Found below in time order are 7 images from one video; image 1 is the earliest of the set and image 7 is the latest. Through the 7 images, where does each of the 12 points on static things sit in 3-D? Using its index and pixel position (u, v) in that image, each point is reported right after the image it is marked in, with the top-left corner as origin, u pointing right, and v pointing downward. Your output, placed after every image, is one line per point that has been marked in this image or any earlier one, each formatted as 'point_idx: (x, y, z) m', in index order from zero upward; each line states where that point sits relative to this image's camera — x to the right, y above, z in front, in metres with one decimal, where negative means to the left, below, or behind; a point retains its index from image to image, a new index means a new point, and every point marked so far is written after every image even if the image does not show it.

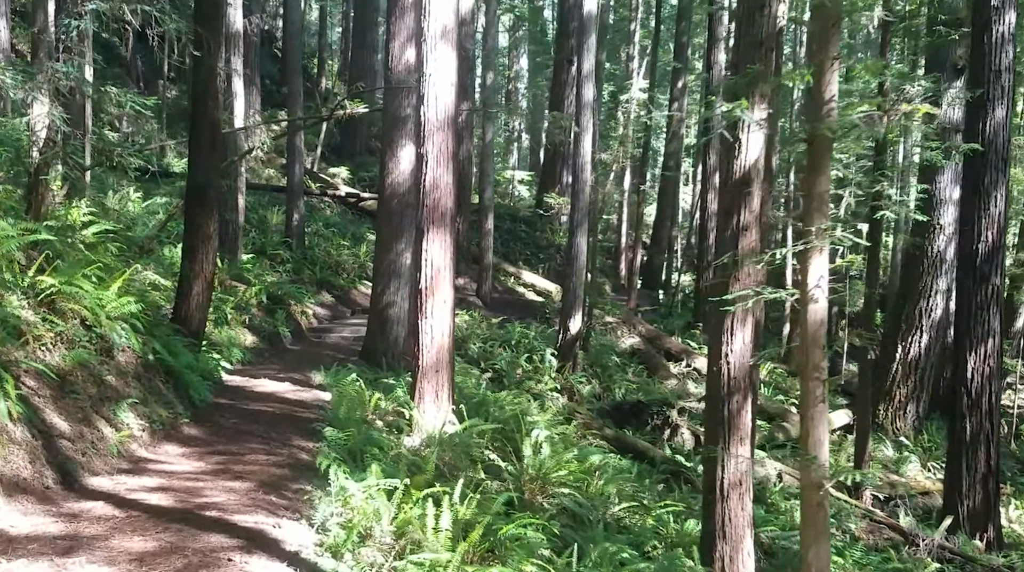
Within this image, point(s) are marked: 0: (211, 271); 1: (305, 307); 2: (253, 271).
0: (-3.5, +0.2, +14.4) m
1: (-3.3, -0.3, +18.8) m
2: (-4.0, +0.2, +18.2) m
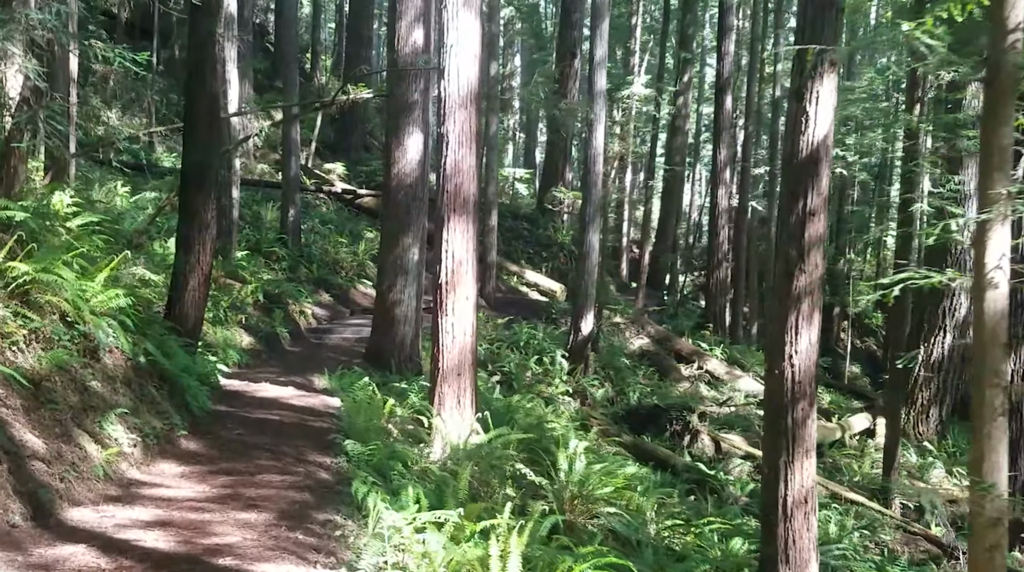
0: (-3.3, +0.3, +13.4) m
1: (-3.1, -0.3, +17.8) m
2: (-3.9, +0.3, +17.2) m
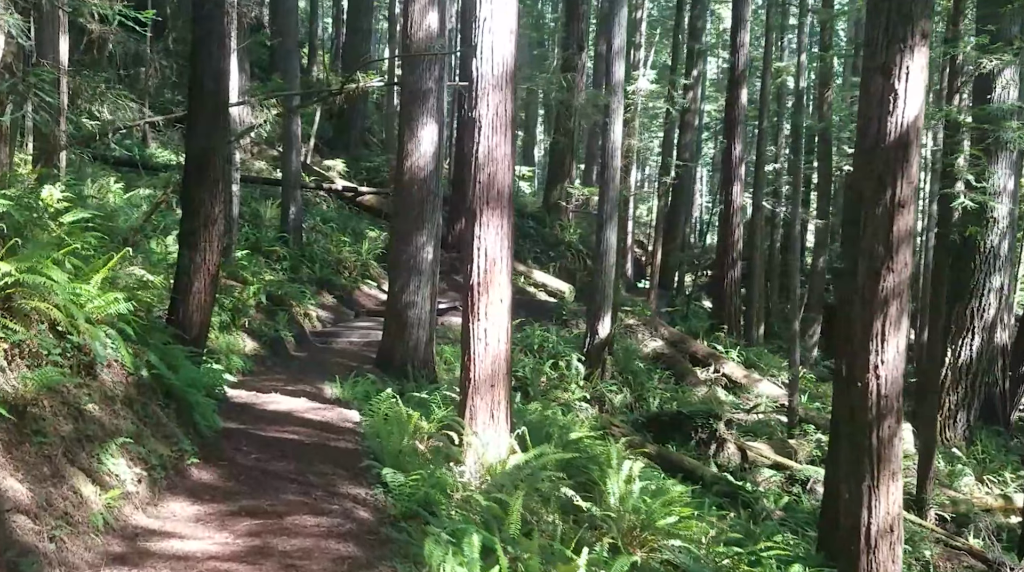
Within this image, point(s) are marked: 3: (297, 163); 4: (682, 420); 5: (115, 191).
0: (-3.1, +0.3, +12.5) m
1: (-2.9, -0.3, +16.9) m
2: (-3.6, +0.2, +16.3) m
3: (-3.5, +2.0, +19.3) m
4: (+2.4, -1.9, +16.5) m
5: (-5.7, +1.4, +17.1) m
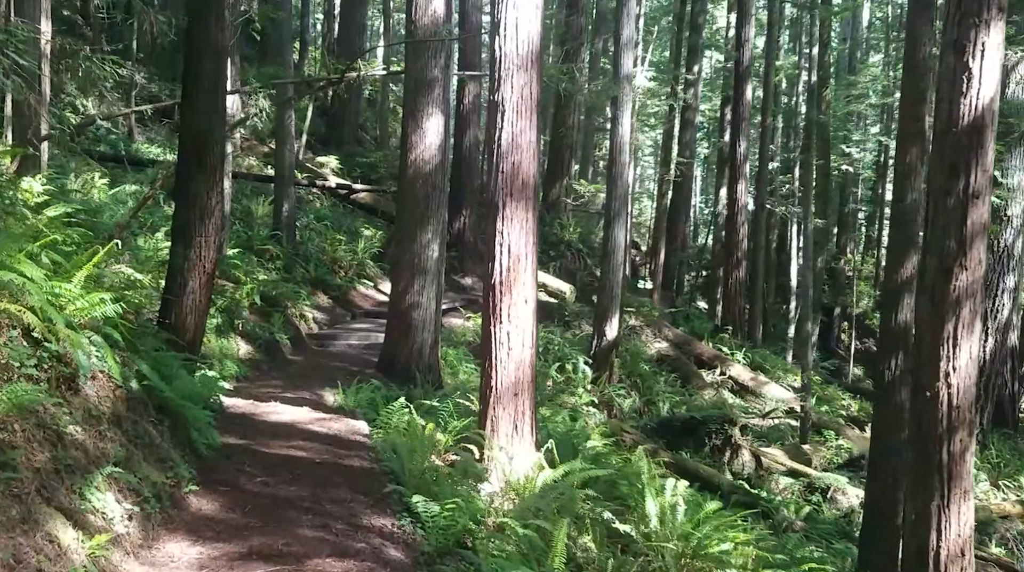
0: (-3.0, +0.3, +11.7) m
1: (-2.9, -0.3, +16.2) m
2: (-3.6, +0.2, +15.6) m
3: (-3.5, +2.0, +18.6) m
4: (+2.4, -1.9, +15.8) m
5: (-5.7, +1.4, +16.3) m
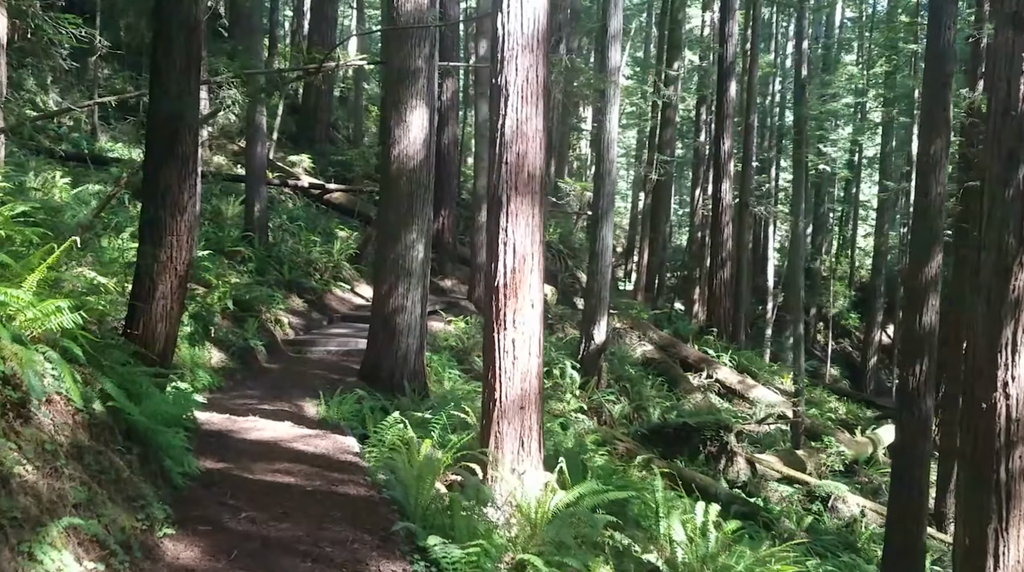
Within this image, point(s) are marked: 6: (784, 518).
0: (-3.1, +0.2, +11.0) m
1: (-3.0, -0.4, +15.4) m
2: (-3.8, +0.2, +14.8) m
3: (-3.8, +2.0, +17.8) m
4: (+2.3, -1.9, +15.2) m
5: (-5.9, +1.3, +15.4) m
6: (+3.1, -2.7, +13.6) m
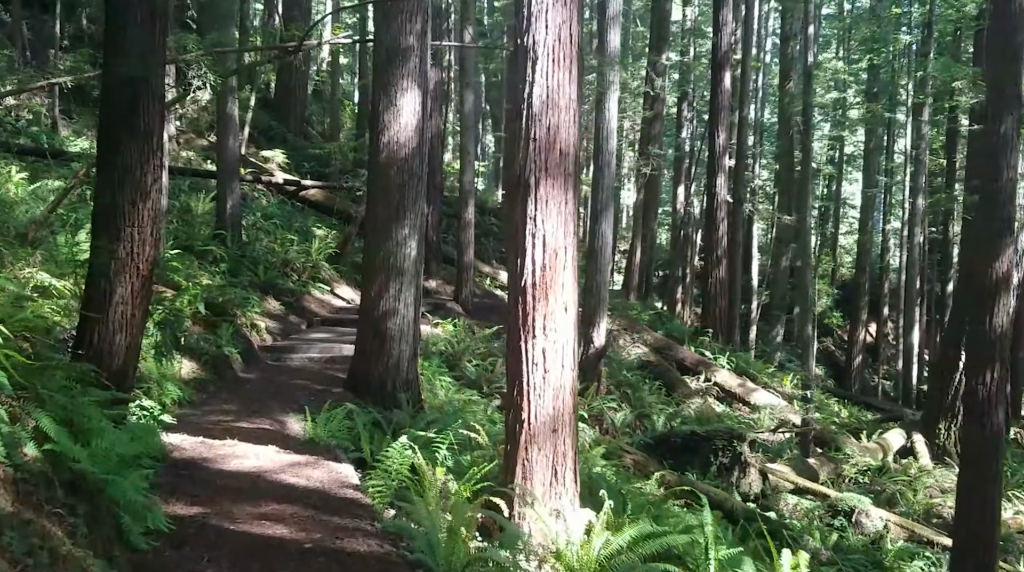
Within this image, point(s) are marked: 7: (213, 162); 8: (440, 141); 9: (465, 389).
0: (-3.0, +0.2, +9.8) m
1: (-3.1, -0.4, +14.3) m
2: (-3.8, +0.2, +13.6) m
3: (-3.9, +1.9, +16.6) m
4: (+2.2, -1.9, +14.2) m
5: (-6.0, +1.3, +14.2) m
6: (+3.1, -2.7, +12.6) m
7: (-5.0, +2.1, +19.9) m
8: (-1.2, +2.4, +19.1) m
9: (-0.5, -1.2, +13.4) m
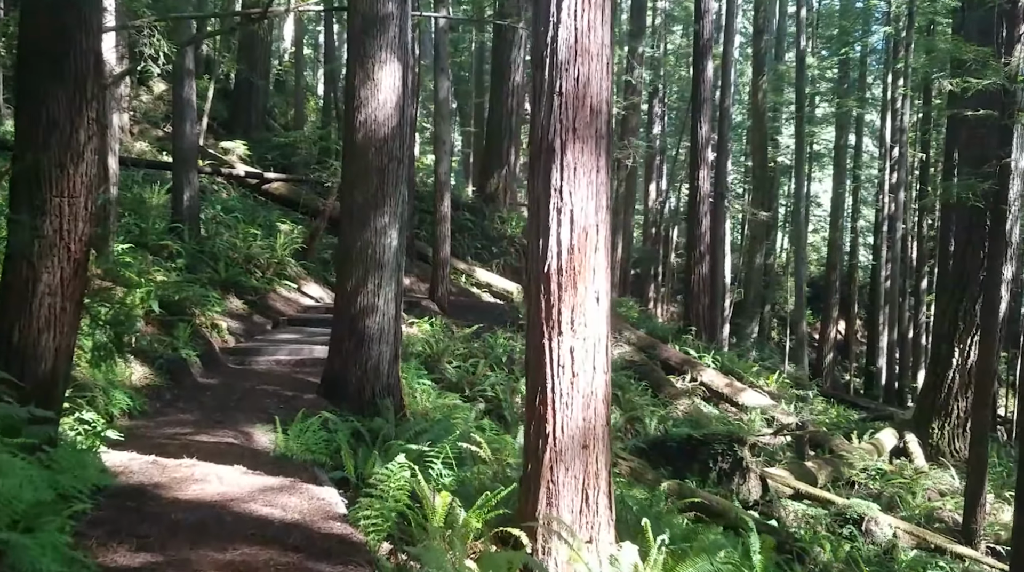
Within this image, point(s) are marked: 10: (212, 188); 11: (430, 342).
0: (-3.1, +0.2, +8.7) m
1: (-3.3, -0.4, +13.1) m
2: (-4.0, +0.2, +12.5) m
3: (-4.2, +2.0, +15.5) m
4: (+2.0, -1.8, +13.3) m
5: (-6.1, +1.3, +13.0) m
6: (+3.0, -2.6, +11.7) m
7: (-5.4, +2.1, +18.7) m
8: (-1.5, +2.4, +18.1) m
9: (-0.7, -1.1, +12.3) m
10: (-4.8, +1.6, +18.9) m
11: (-1.0, -0.7, +14.1) m
